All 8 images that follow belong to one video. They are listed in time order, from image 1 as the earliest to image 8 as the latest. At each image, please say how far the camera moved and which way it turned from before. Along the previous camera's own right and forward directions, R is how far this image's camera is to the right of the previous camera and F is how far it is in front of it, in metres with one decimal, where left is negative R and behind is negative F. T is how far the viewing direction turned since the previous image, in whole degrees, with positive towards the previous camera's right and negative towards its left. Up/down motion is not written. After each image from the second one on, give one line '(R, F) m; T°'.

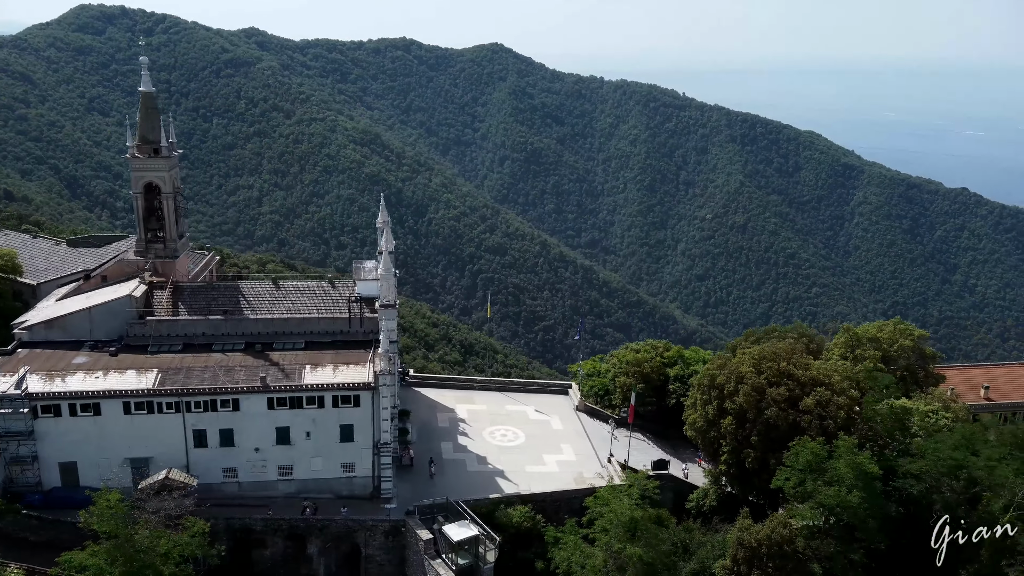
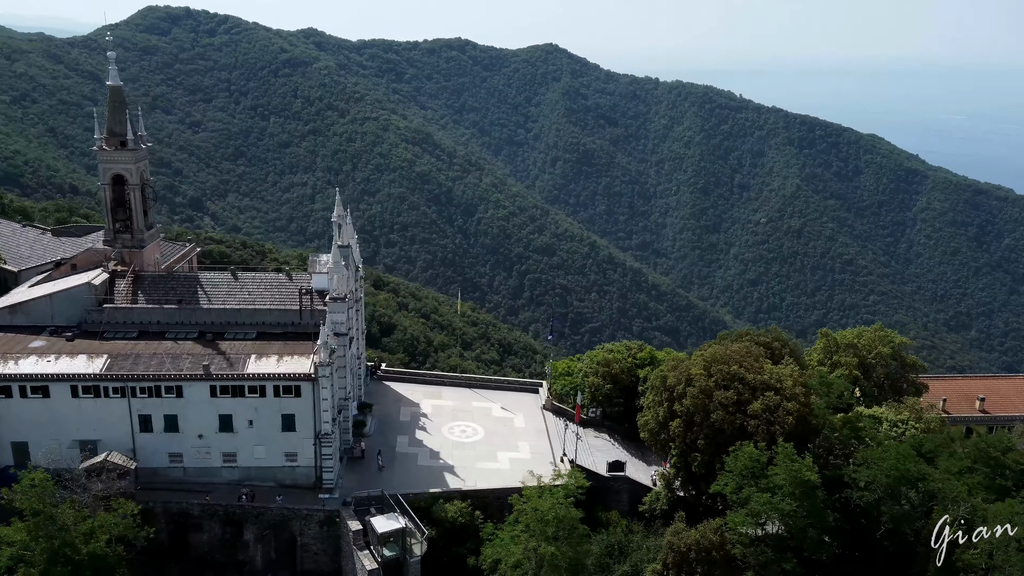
(+5.5, +0.2) m; -4°
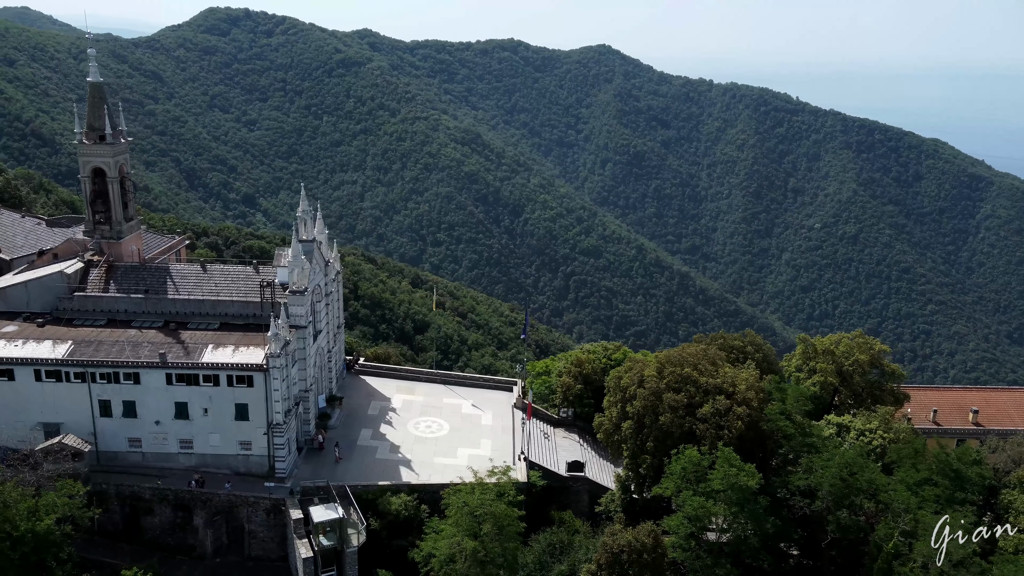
(+5.0, 0.0) m; -3°
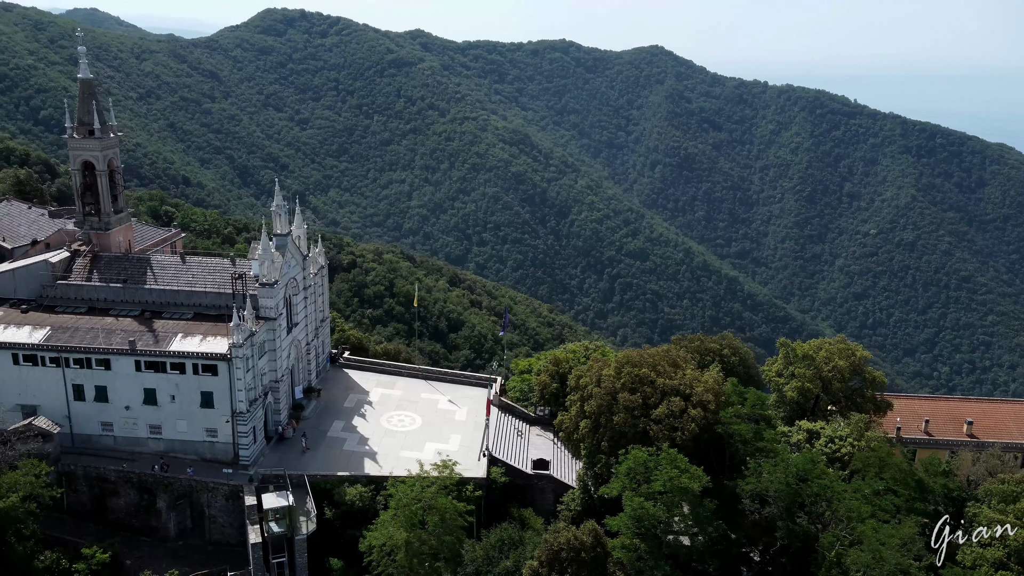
(+4.6, -0.1) m; -3°
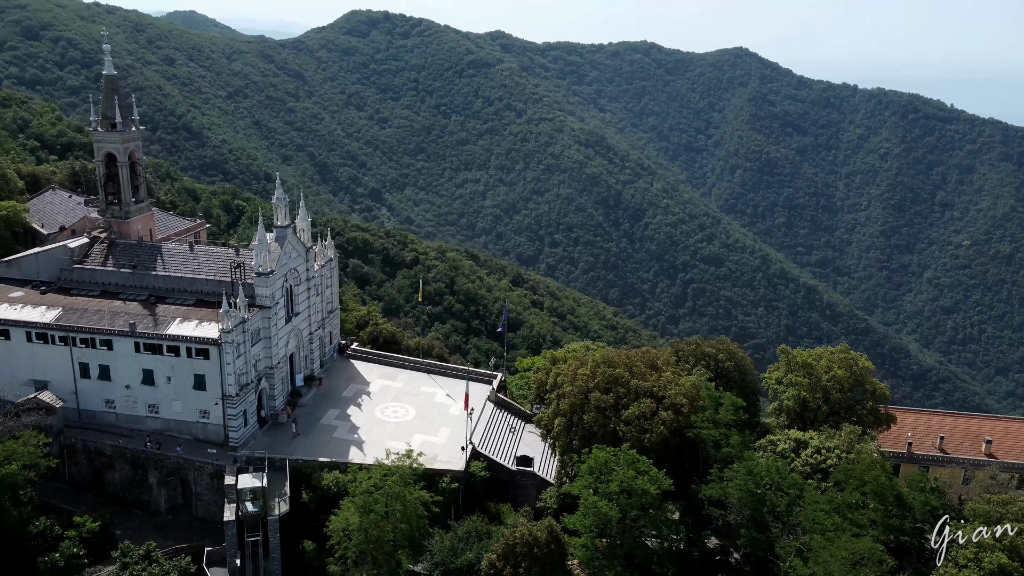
(+5.0, -0.1) m; -5°
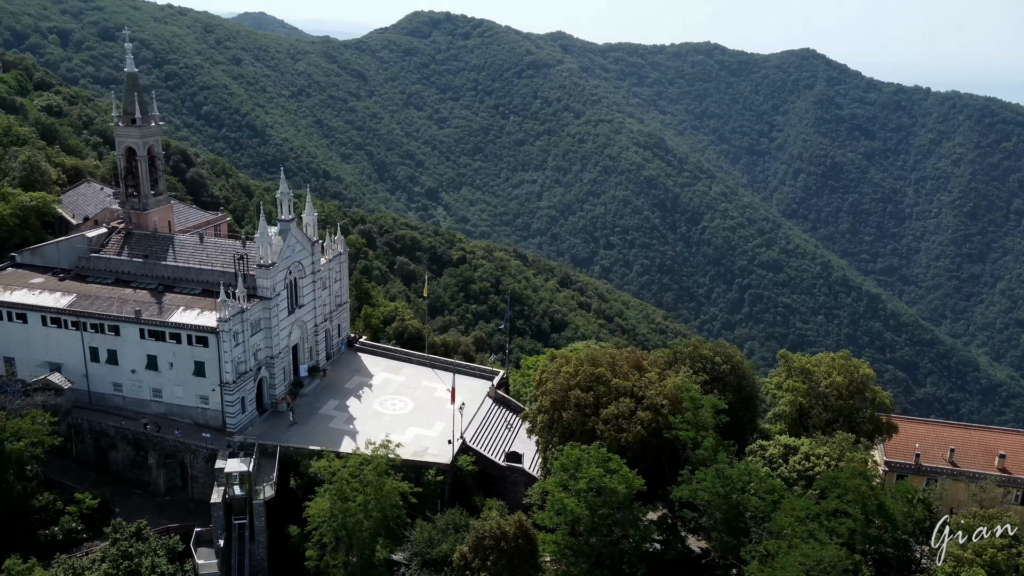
(+3.7, -0.2) m; -4°
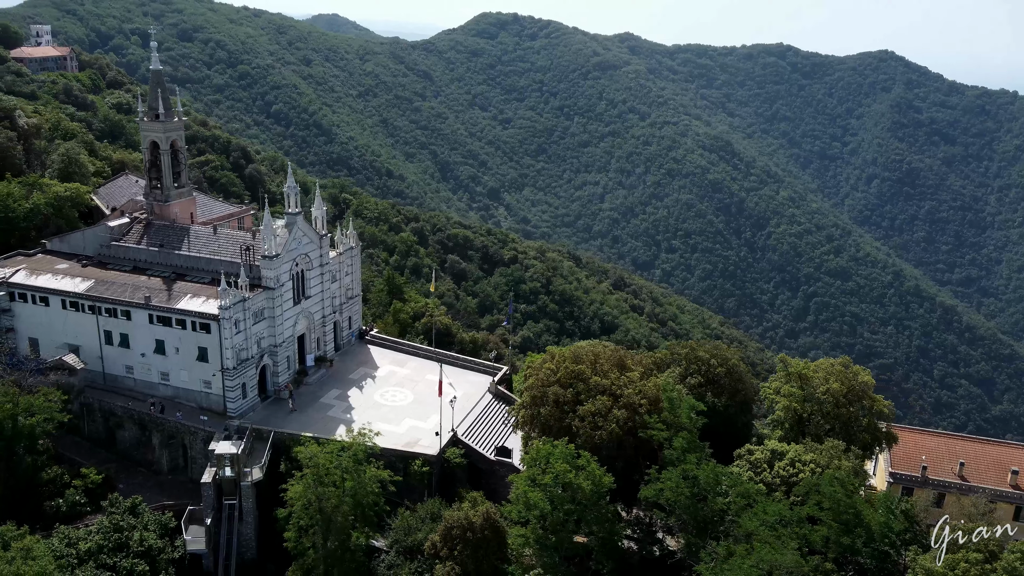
(+4.1, -0.3) m; -4°
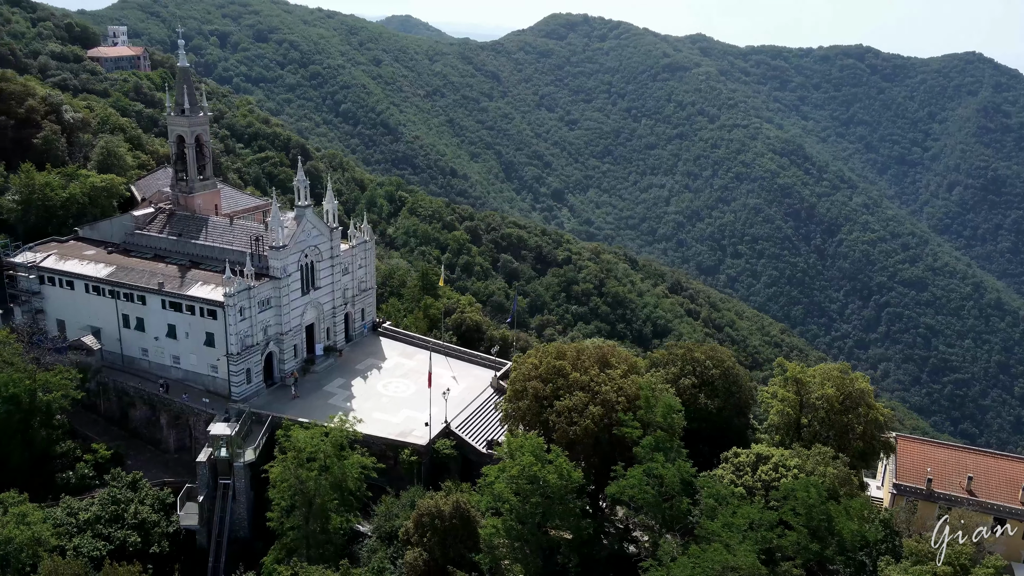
(+4.2, -0.3) m; -5°
